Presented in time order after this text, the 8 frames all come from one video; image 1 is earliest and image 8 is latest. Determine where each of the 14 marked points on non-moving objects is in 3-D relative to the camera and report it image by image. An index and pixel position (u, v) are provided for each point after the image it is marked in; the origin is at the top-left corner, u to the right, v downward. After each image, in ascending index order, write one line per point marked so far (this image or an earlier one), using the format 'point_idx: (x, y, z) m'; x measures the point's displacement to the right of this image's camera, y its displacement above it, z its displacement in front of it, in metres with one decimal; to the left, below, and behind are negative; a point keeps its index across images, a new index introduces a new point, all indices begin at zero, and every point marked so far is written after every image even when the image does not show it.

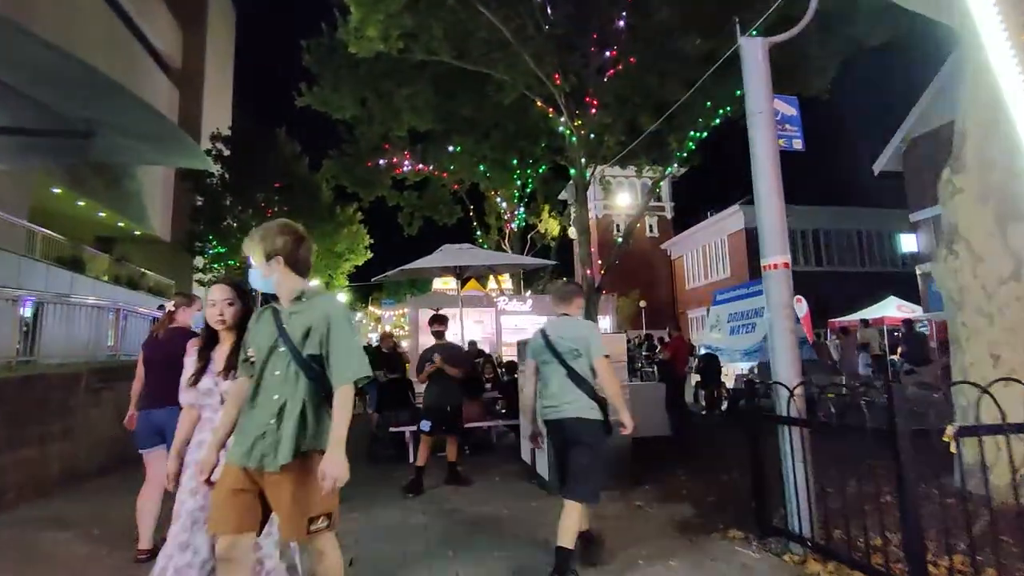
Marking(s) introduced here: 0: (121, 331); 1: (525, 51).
0: (-6.1, -0.6, +9.5) m
1: (+0.3, +5.3, +12.6) m
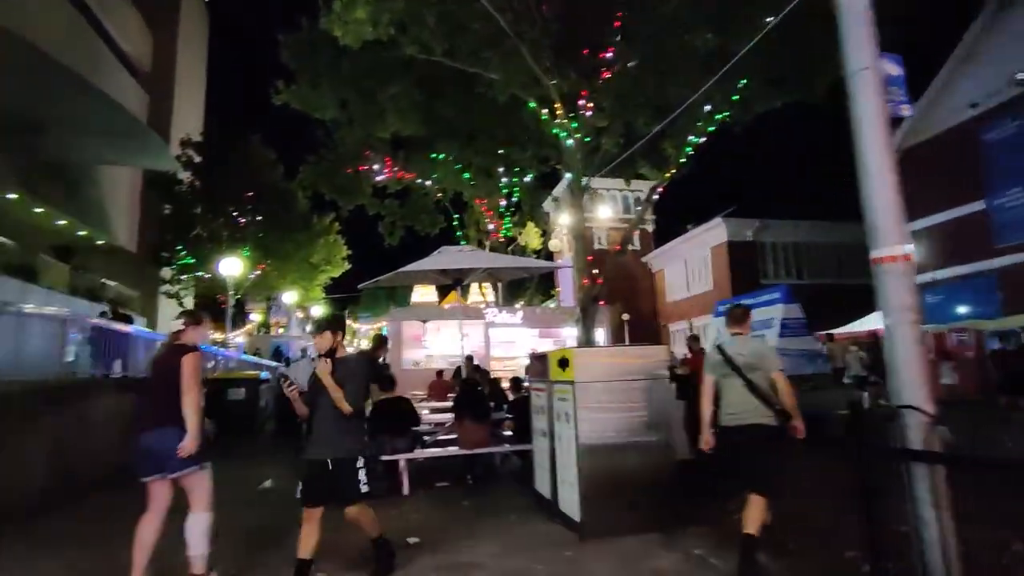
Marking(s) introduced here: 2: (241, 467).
0: (-6.1, -0.8, +8.4) m
1: (+0.2, +5.1, +11.9) m
2: (-4.4, -2.9, +9.6) m
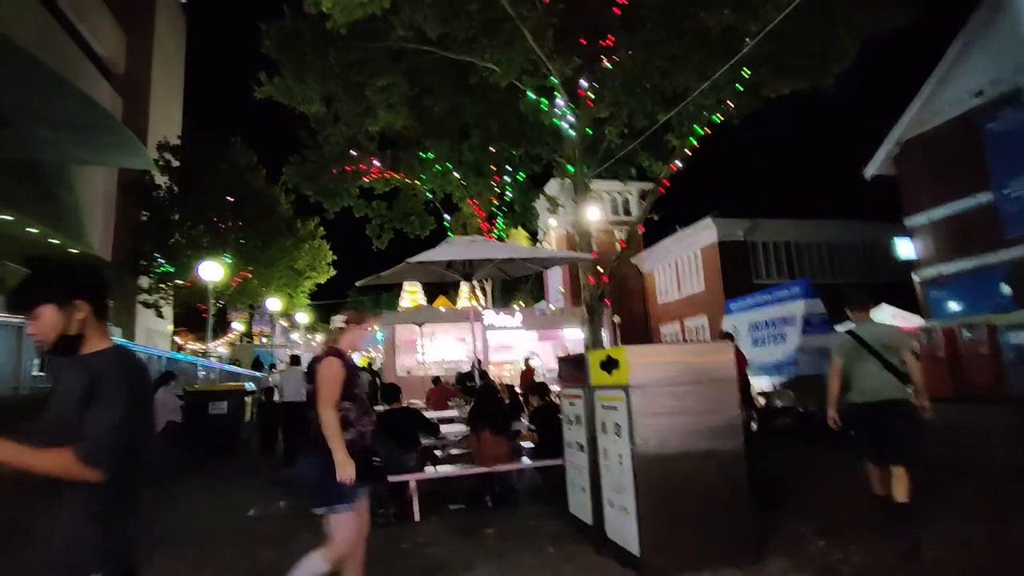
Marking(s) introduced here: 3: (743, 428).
0: (-5.9, -0.8, +7.5) m
1: (+0.1, +5.1, +11.2) m
2: (-4.2, -3.0, +8.7) m
3: (+1.7, -1.0, +4.2) m
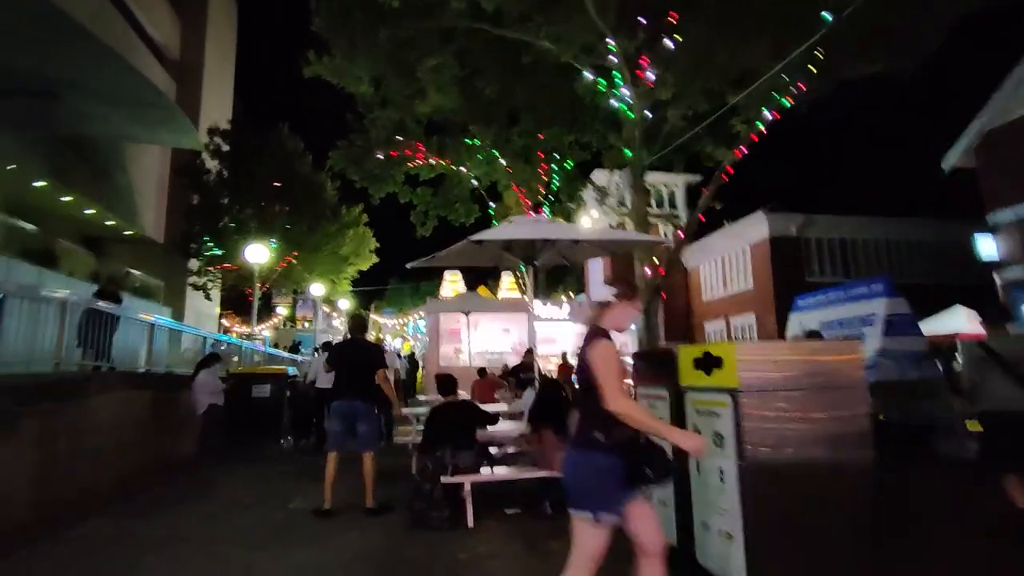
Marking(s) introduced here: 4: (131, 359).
0: (-5.2, -0.5, +7.3) m
1: (+1.3, +5.3, +10.6) m
2: (-3.5, -2.7, +8.4) m
3: (+2.2, -1.0, +3.6) m
4: (-5.3, -1.0, +8.0) m
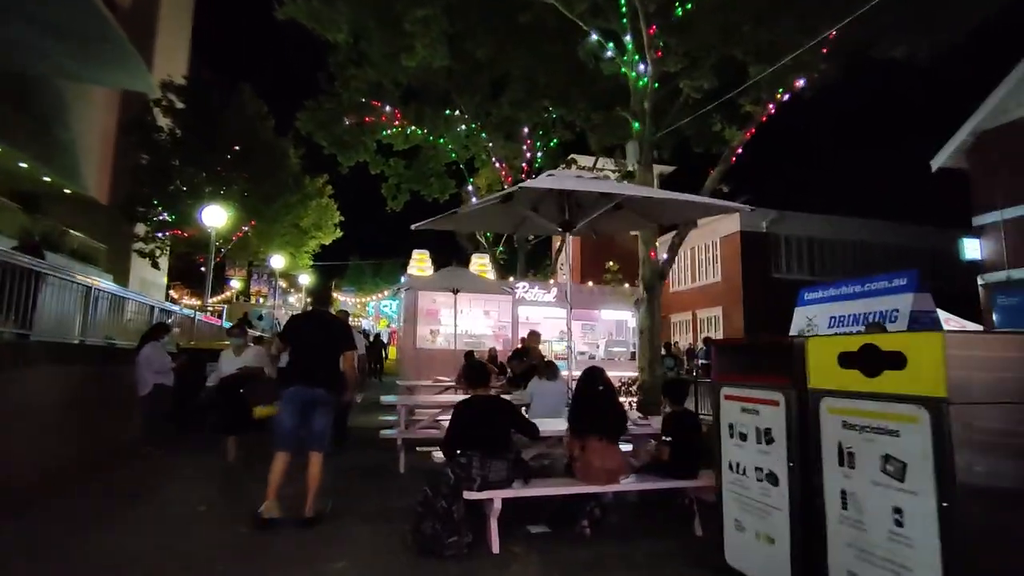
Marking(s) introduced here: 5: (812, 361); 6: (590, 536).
0: (-5.0, 0.0, +5.9) m
1: (+1.4, +5.6, +9.5) m
2: (-3.5, -2.2, +7.2) m
3: (+2.5, -0.9, +2.7) m
4: (-5.2, -0.4, +6.6) m
5: (+1.5, -0.4, +3.0) m
6: (+0.5, -1.8, +4.1) m
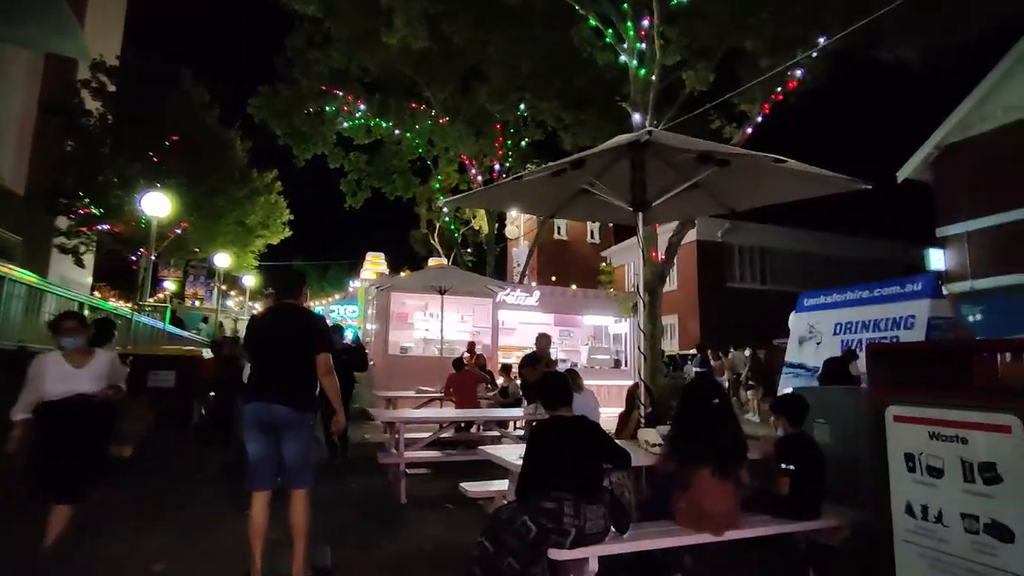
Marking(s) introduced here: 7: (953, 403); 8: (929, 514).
0: (-4.7, +0.1, +4.5) m
1: (+1.4, +5.6, +8.8) m
2: (-3.3, -2.1, +5.9) m
3: (+3.1, -0.8, +2.0) m
4: (-5.0, -0.3, +5.1) m
5: (+2.0, -0.3, +2.2) m
6: (+1.0, -1.7, +3.2) m
7: (+1.9, -0.5, +2.5) m
8: (+1.8, -1.0, +2.5) m
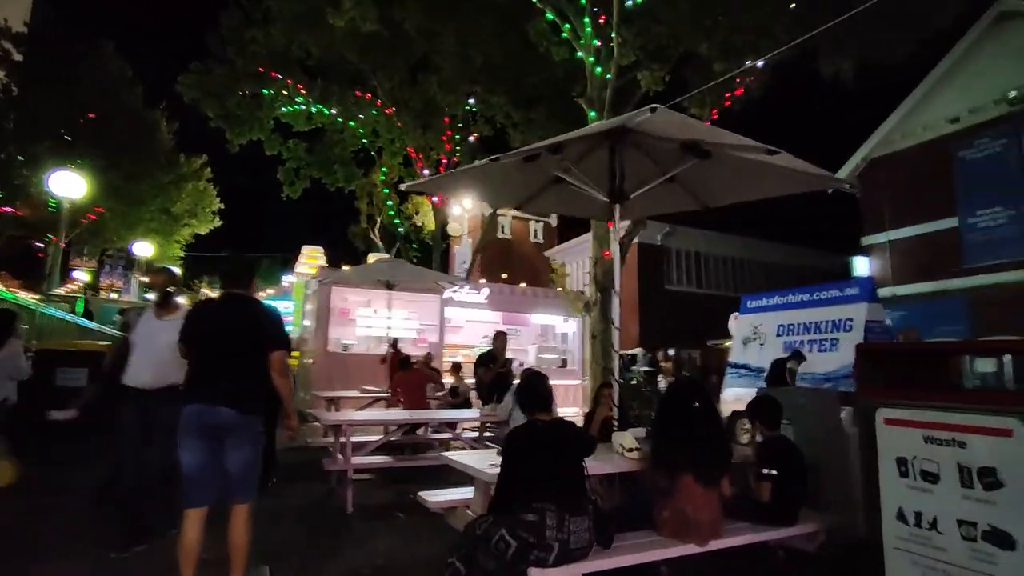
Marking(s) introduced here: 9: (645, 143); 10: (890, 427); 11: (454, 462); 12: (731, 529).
0: (-4.9, +0.3, +3.7) m
1: (+0.8, +5.6, +8.6) m
2: (-3.8, -2.0, +5.3) m
3: (+3.1, -0.9, +2.1) m
4: (-5.3, -0.2, +4.3) m
5: (+2.0, -0.3, +2.1) m
6: (+0.8, -1.7, +3.0) m
7: (+1.8, -0.5, +2.4) m
8: (+1.8, -1.0, +2.4) m
9: (+0.7, +0.8, +3.7) m
10: (+1.7, -0.6, +2.6) m
11: (-0.4, -1.2, +4.0) m
12: (+1.2, -1.3, +3.1) m
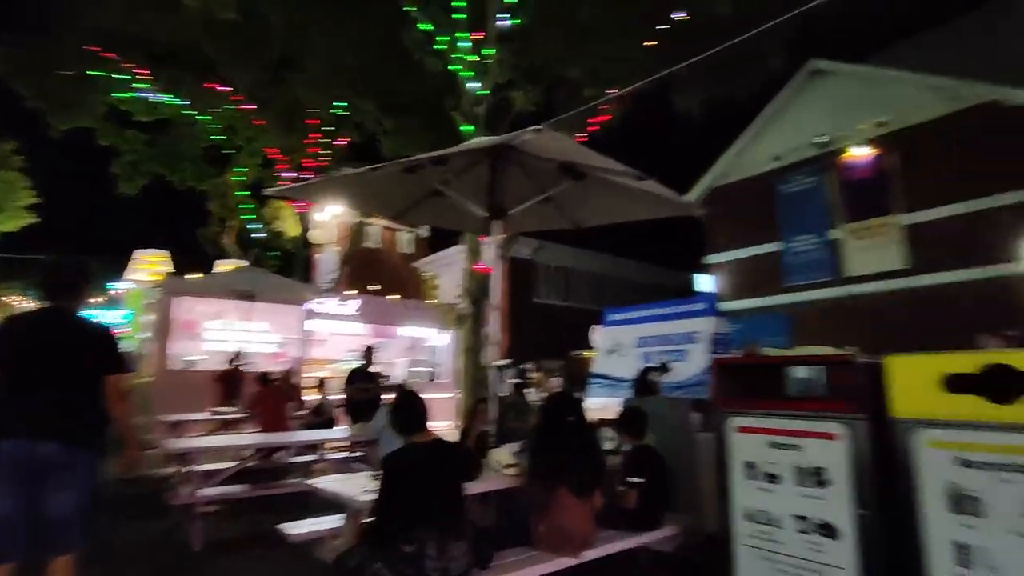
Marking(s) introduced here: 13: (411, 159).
0: (-5.6, +0.3, +2.5) m
1: (-1.0, +5.4, +8.6) m
2: (-4.8, -2.1, +4.2) m
3: (+2.6, -1.0, +2.6) m
4: (-6.1, -0.2, +3.0) m
5: (+1.5, -0.4, +2.5) m
6: (+0.1, -1.8, +3.0) m
7: (+1.3, -0.6, +2.7) m
8: (+1.2, -1.1, +2.7) m
9: (0.0, +0.7, +3.7) m
10: (+1.1, -0.7, +2.9) m
11: (-1.2, -1.3, +3.7) m
12: (+0.5, -1.4, +3.2) m
13: (-0.6, +0.7, +3.3) m
